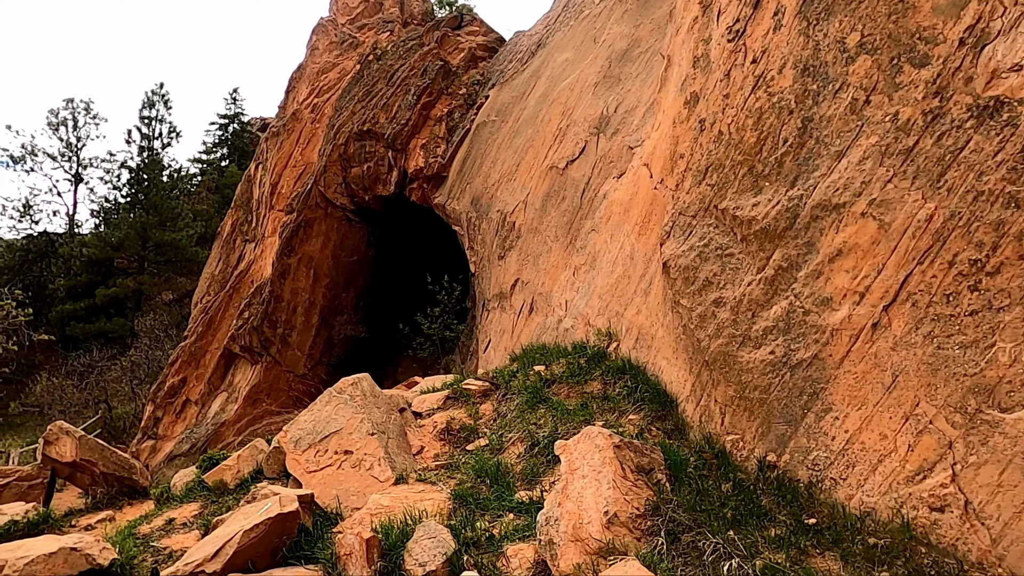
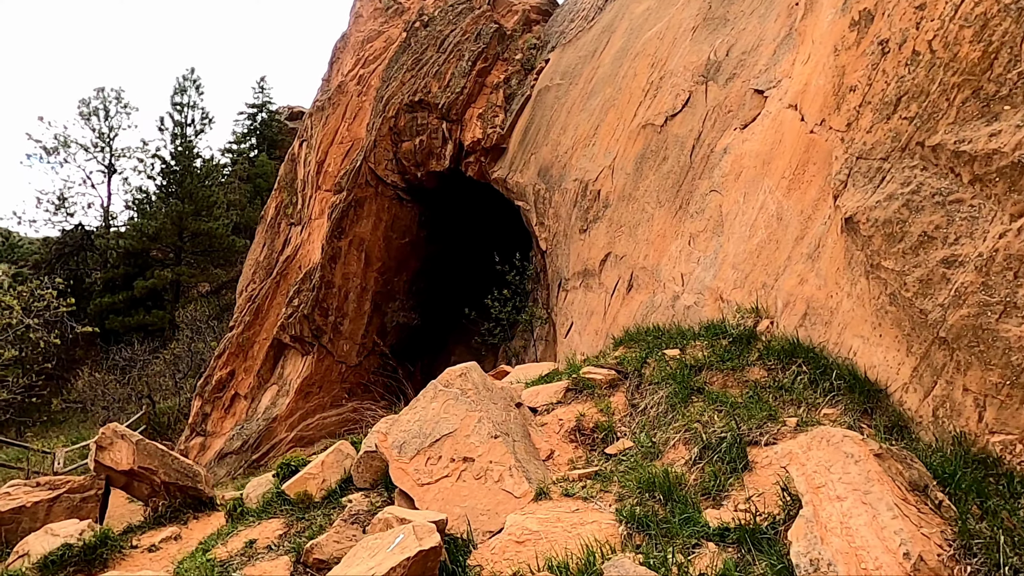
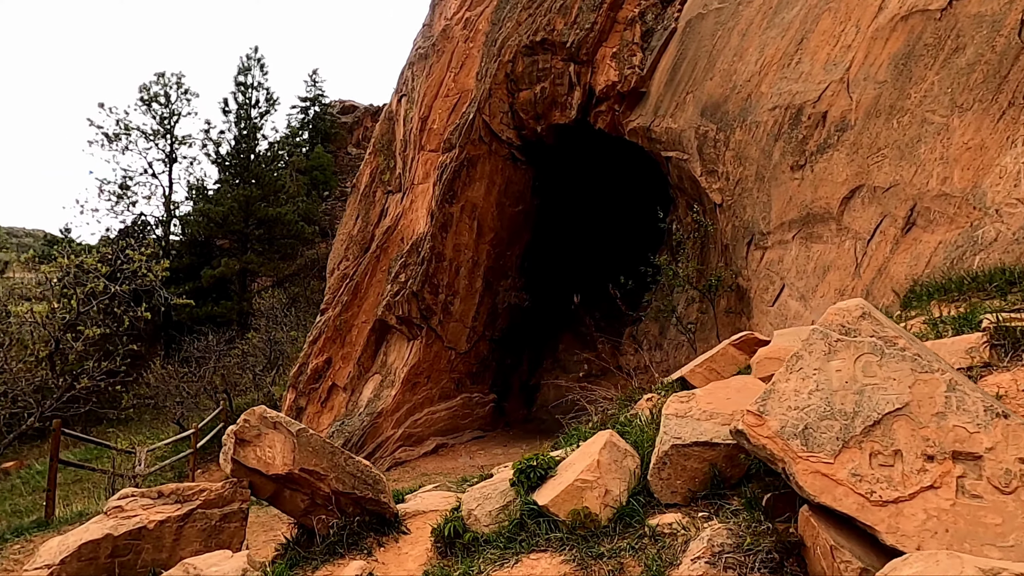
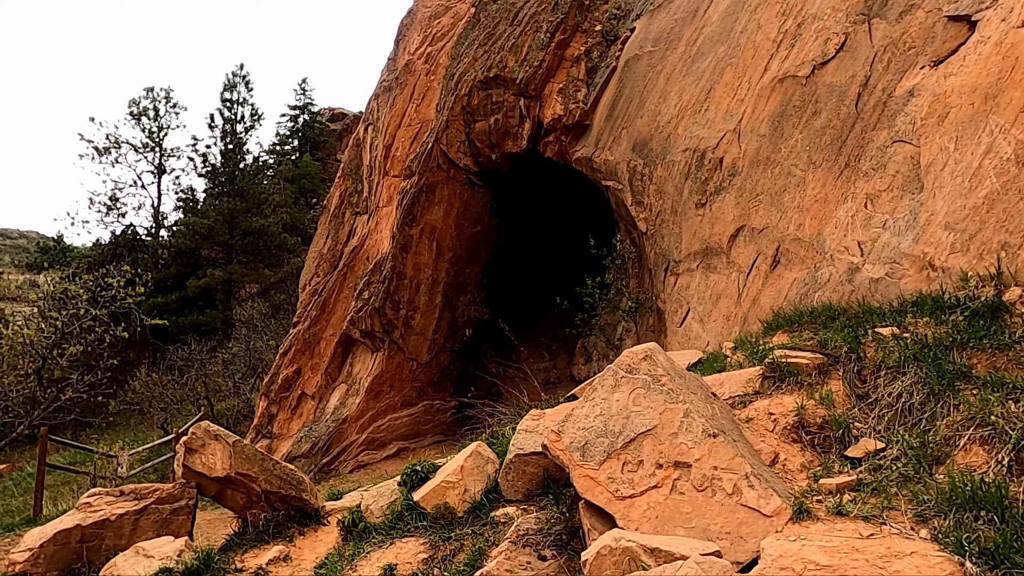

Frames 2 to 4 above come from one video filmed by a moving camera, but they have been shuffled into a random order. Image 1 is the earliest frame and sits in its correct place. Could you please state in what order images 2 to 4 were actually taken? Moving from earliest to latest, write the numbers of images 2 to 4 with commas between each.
2, 4, 3
